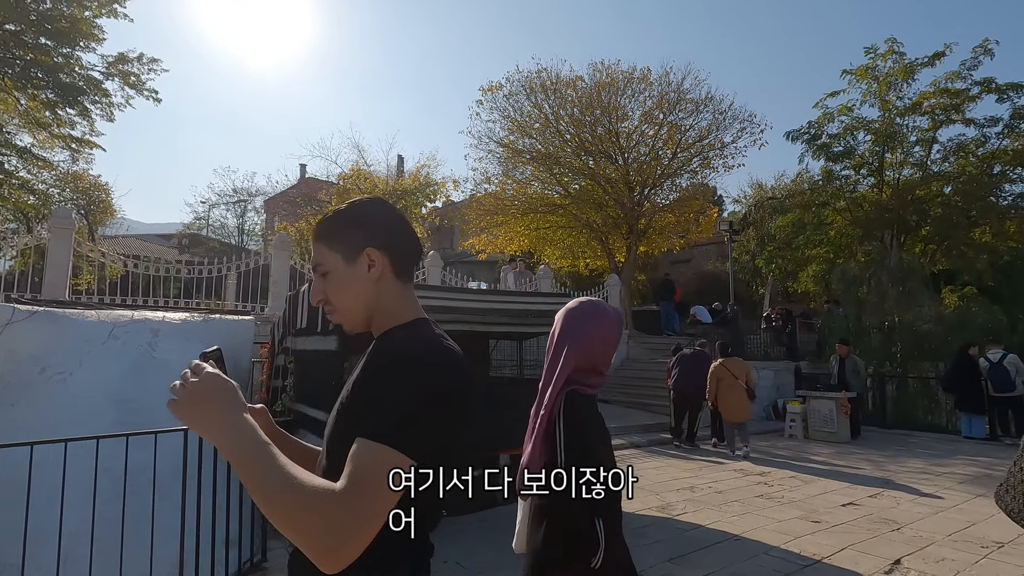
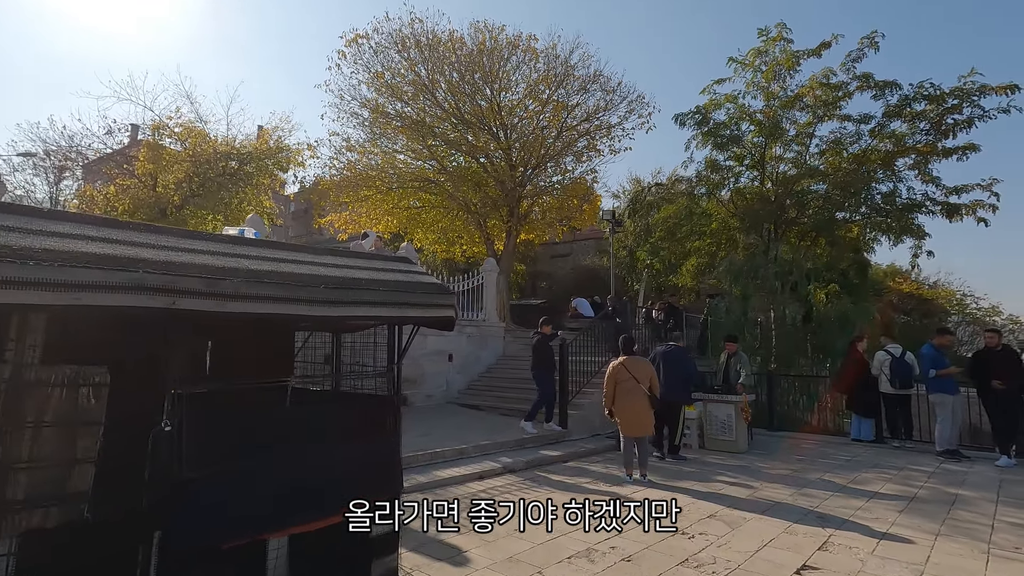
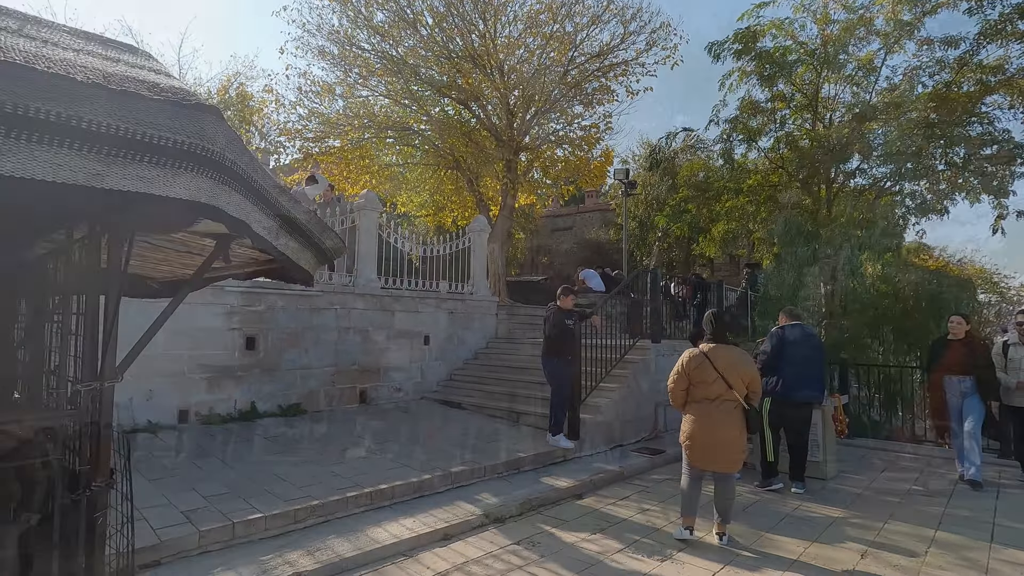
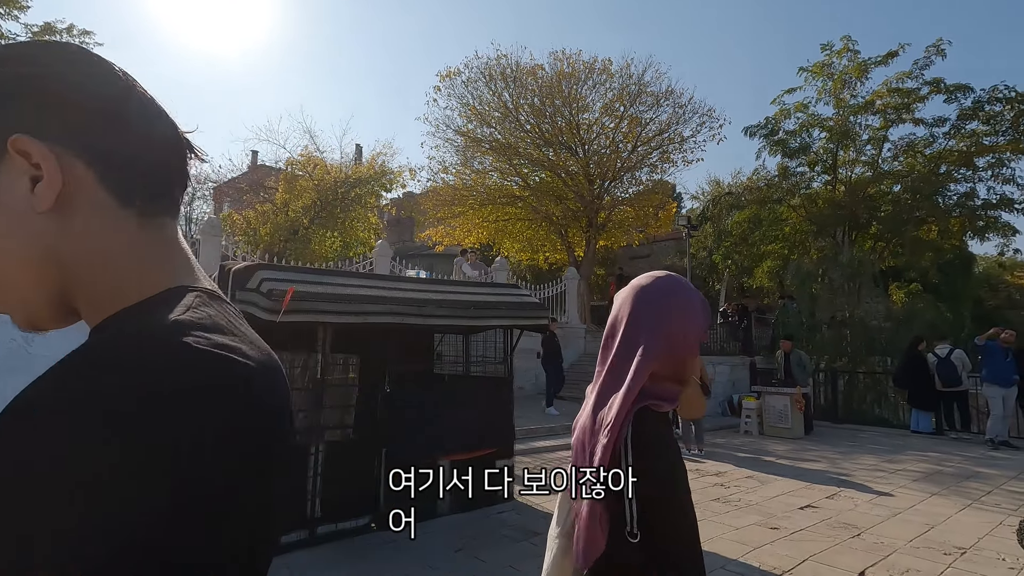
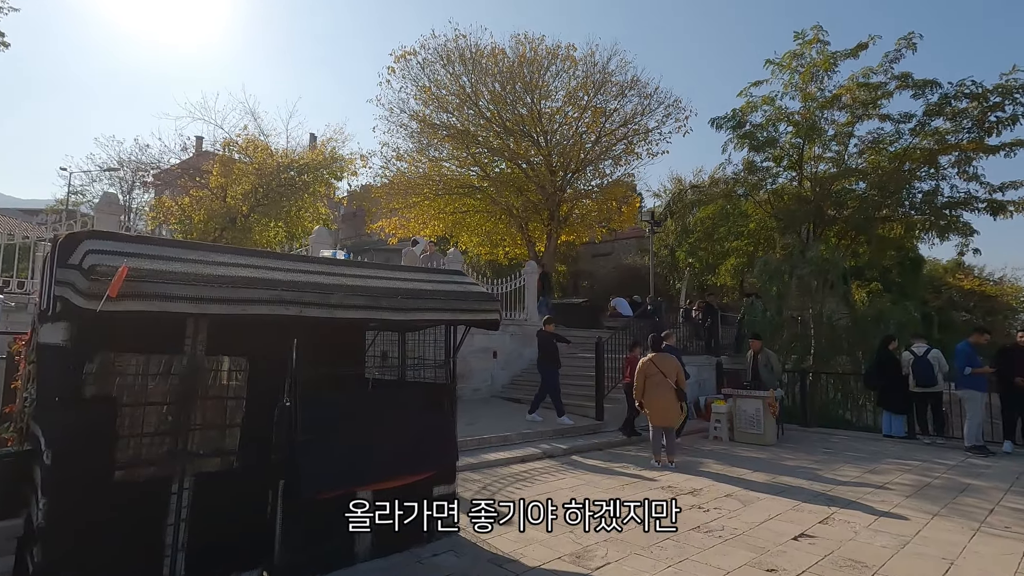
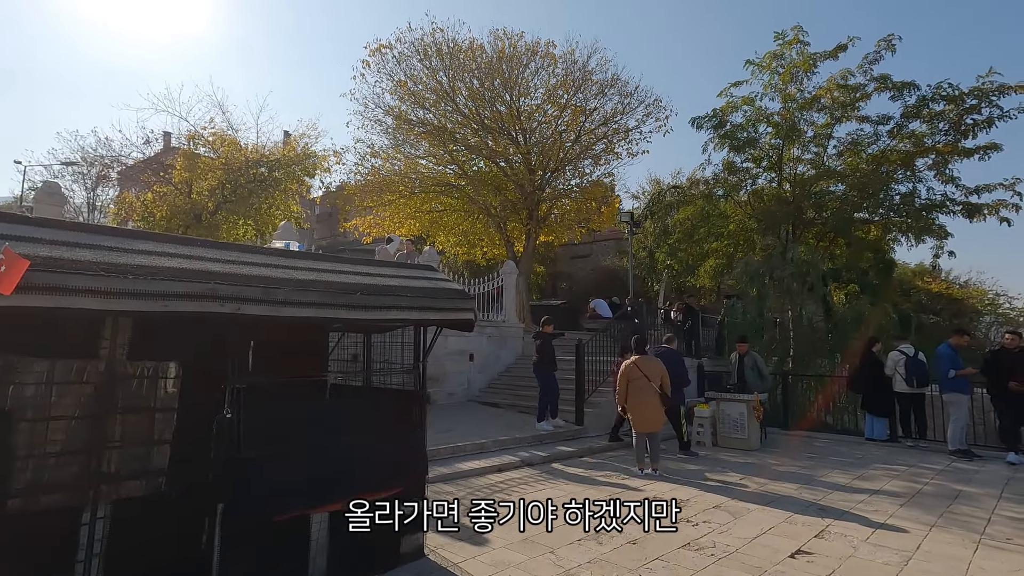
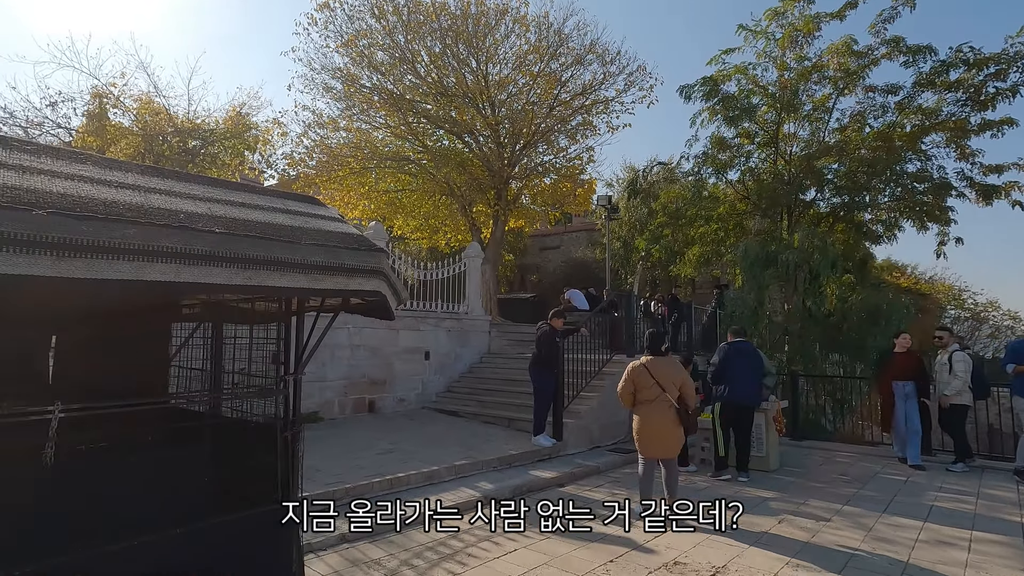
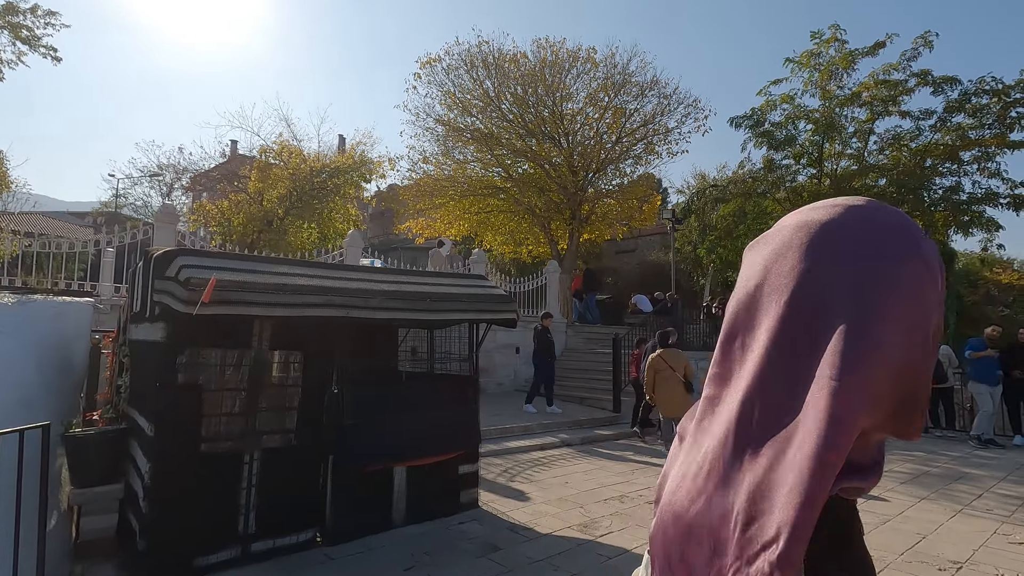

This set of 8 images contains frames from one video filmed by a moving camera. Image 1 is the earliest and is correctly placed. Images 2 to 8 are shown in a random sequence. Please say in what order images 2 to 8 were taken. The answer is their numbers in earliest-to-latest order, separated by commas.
4, 8, 5, 6, 2, 7, 3
